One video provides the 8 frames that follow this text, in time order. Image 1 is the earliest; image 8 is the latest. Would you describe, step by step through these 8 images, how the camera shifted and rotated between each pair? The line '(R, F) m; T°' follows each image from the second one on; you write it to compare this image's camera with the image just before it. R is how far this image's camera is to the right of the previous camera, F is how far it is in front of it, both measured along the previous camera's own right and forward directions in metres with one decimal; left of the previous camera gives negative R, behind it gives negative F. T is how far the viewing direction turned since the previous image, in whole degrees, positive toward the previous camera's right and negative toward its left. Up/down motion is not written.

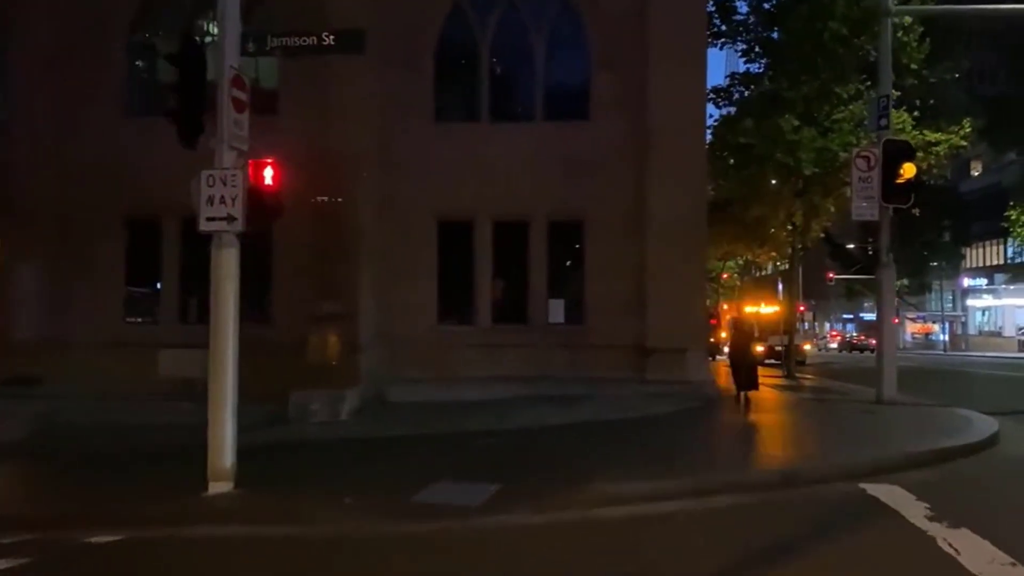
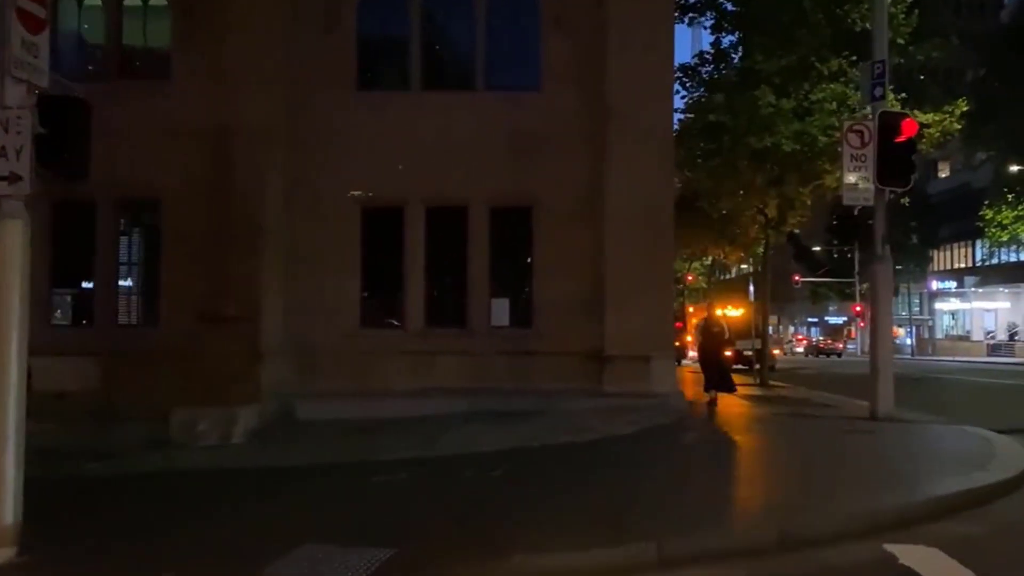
(+0.6, +3.0) m; +2°
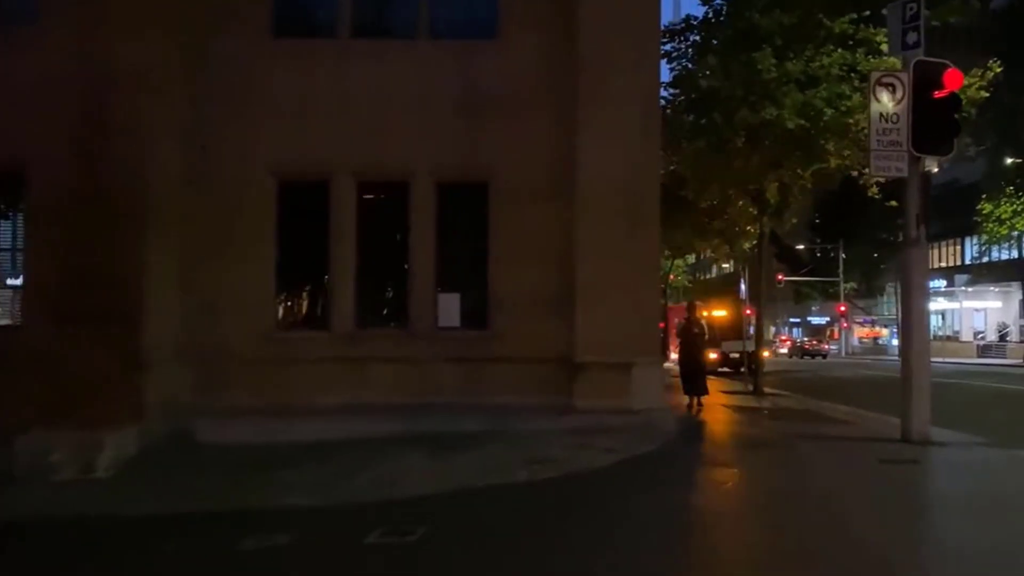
(+0.5, +3.3) m; +1°
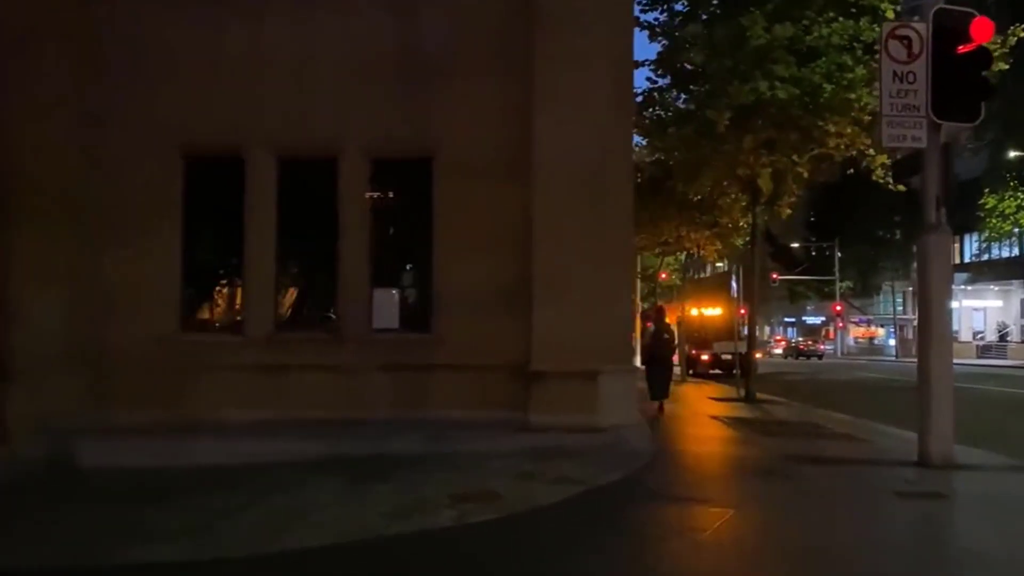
(+0.6, +2.2) m; 0°
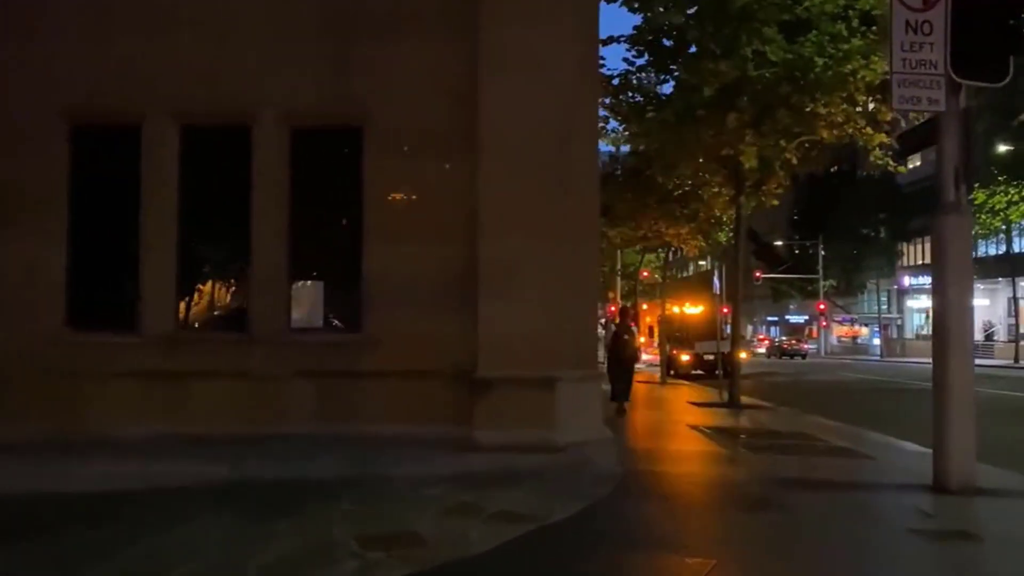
(+0.4, +1.9) m; +1°
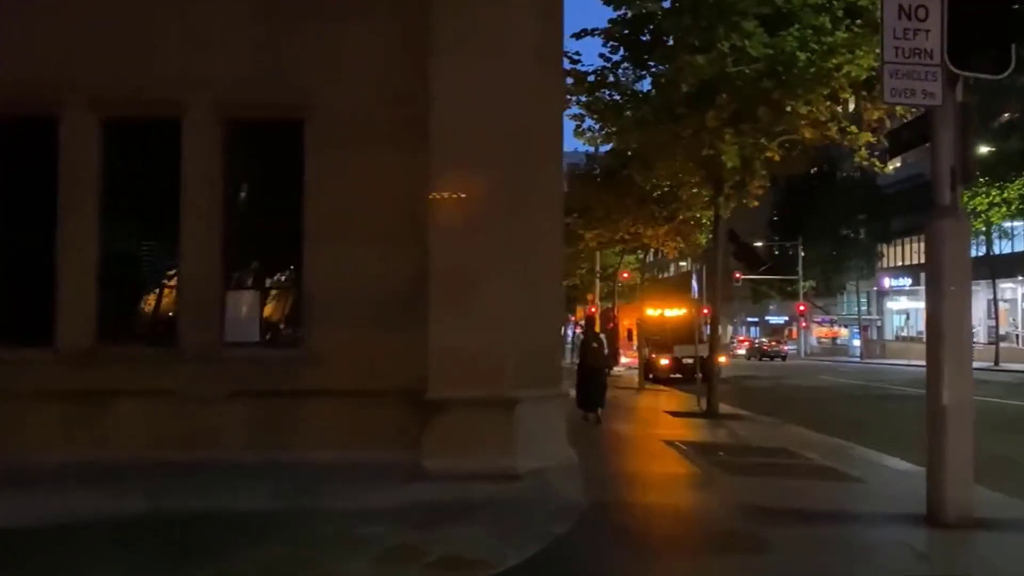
(+0.3, +0.9) m; +1°
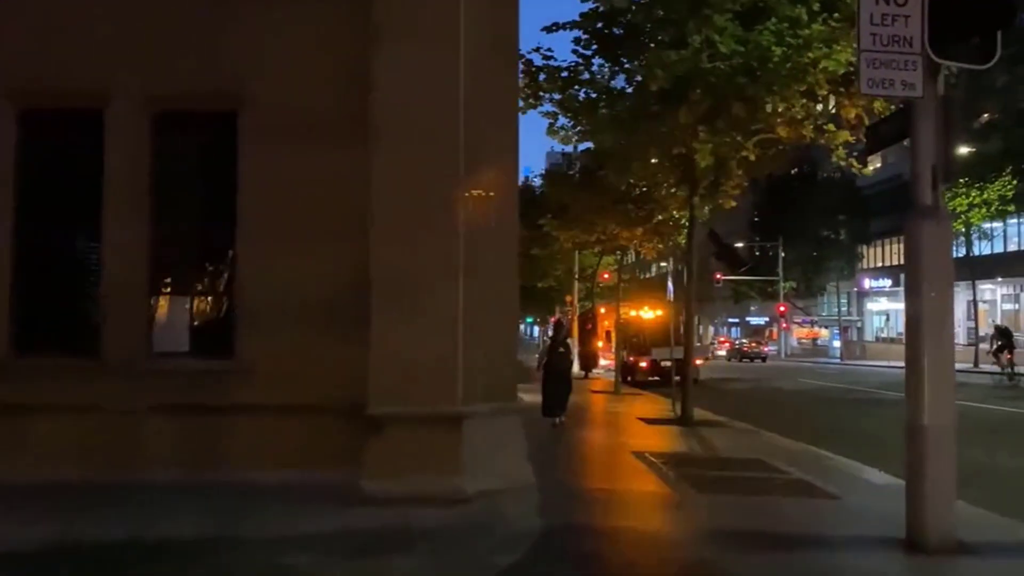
(+0.3, +0.7) m; +1°
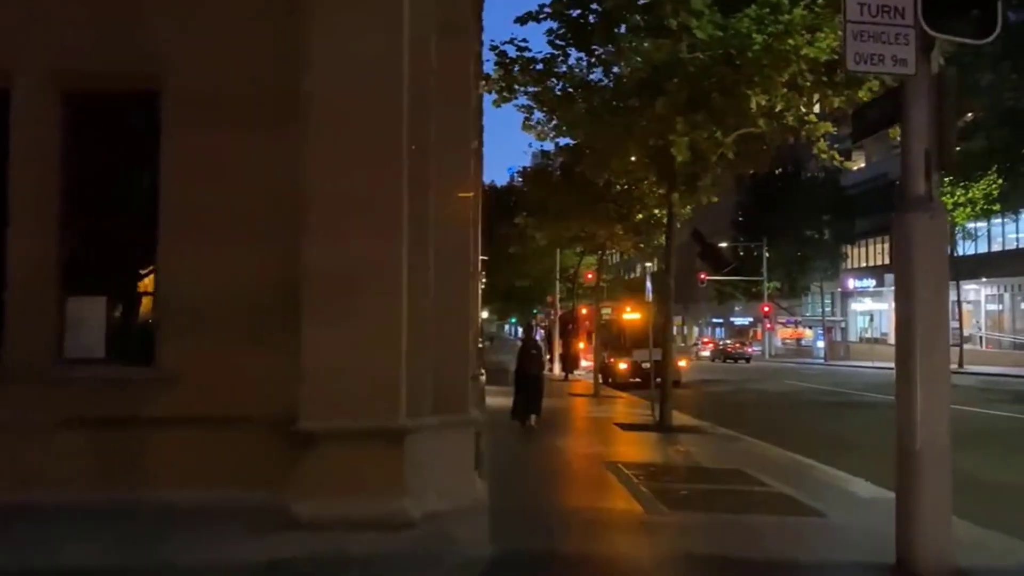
(+0.3, +0.8) m; +1°
